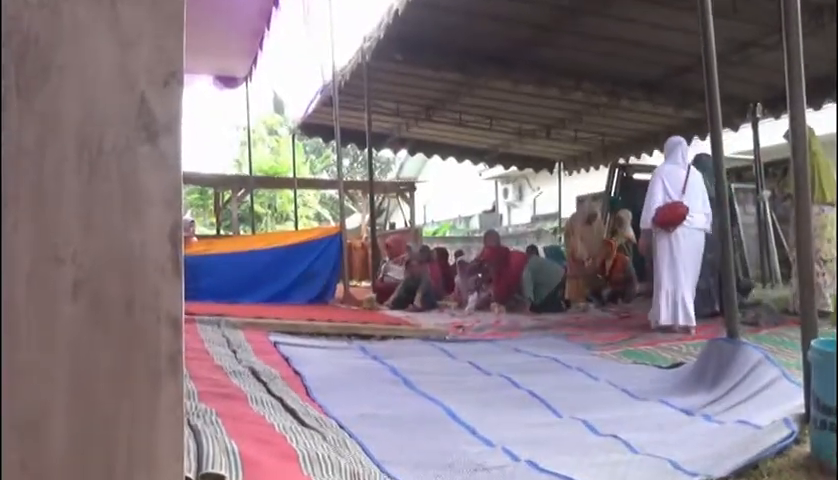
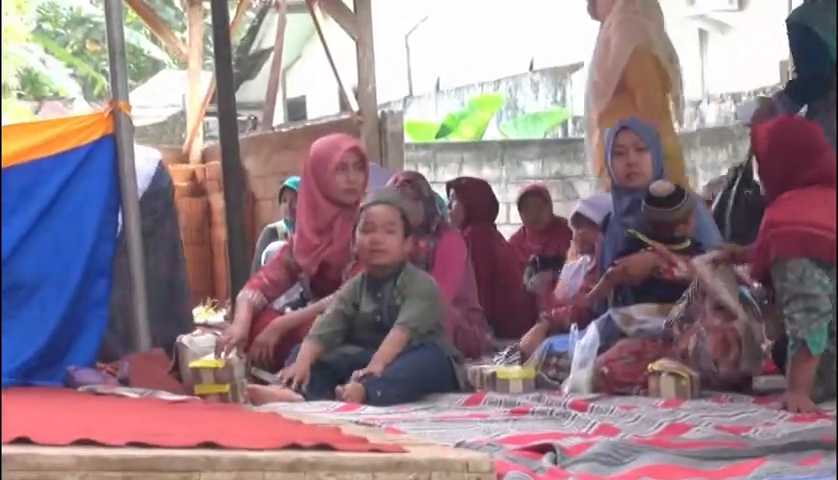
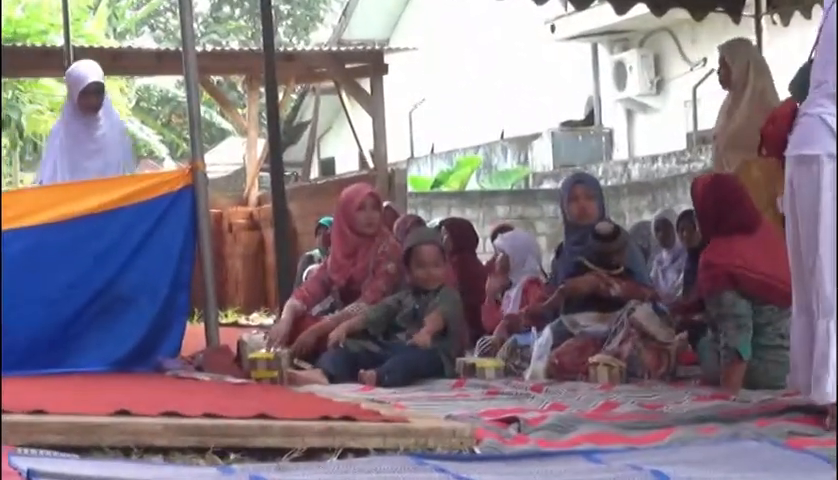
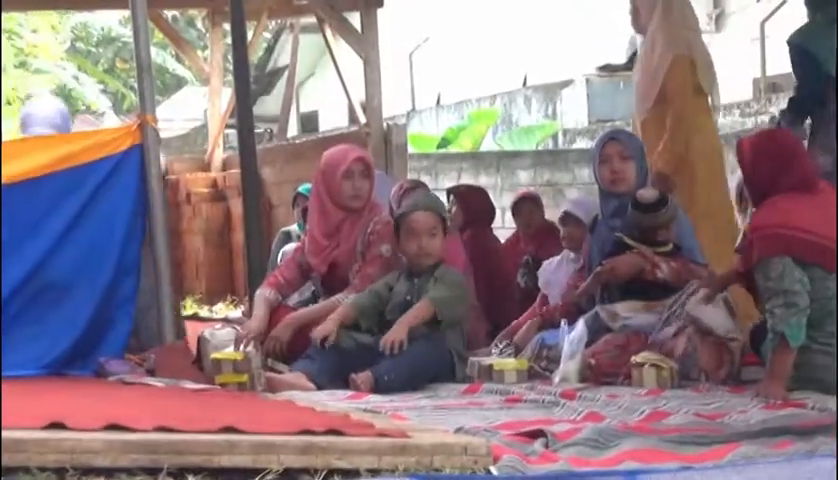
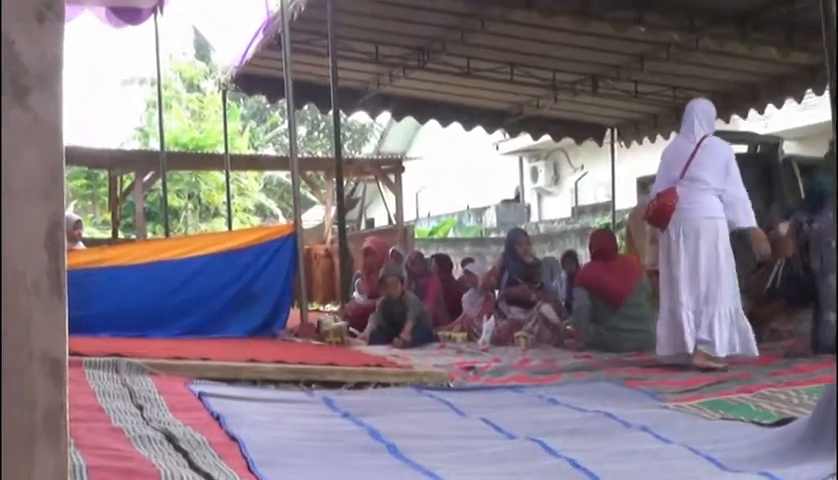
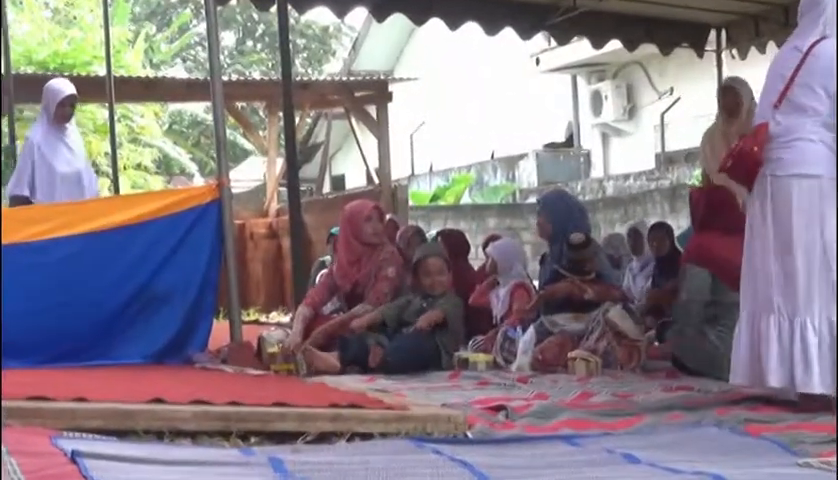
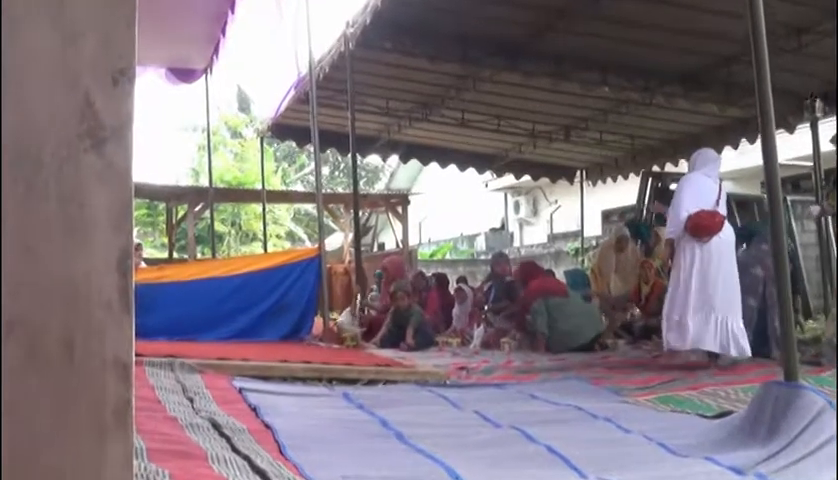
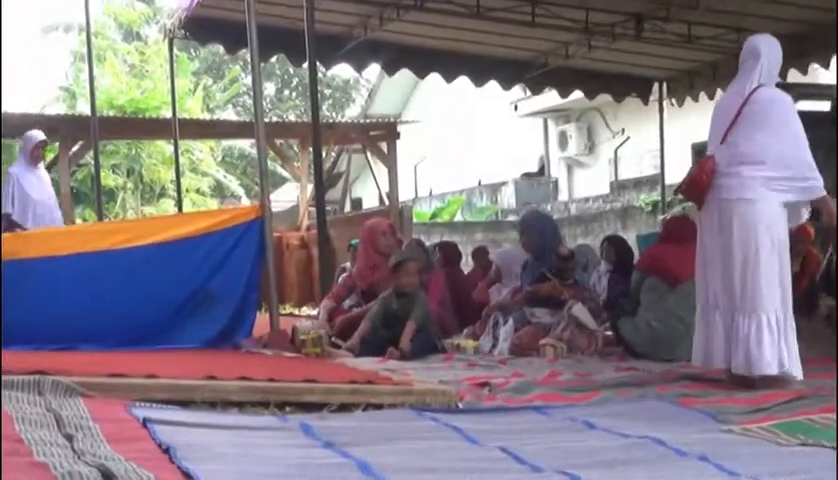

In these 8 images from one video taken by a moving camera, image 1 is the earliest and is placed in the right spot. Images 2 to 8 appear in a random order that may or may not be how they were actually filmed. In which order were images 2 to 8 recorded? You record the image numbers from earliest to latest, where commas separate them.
7, 5, 8, 6, 3, 4, 2
